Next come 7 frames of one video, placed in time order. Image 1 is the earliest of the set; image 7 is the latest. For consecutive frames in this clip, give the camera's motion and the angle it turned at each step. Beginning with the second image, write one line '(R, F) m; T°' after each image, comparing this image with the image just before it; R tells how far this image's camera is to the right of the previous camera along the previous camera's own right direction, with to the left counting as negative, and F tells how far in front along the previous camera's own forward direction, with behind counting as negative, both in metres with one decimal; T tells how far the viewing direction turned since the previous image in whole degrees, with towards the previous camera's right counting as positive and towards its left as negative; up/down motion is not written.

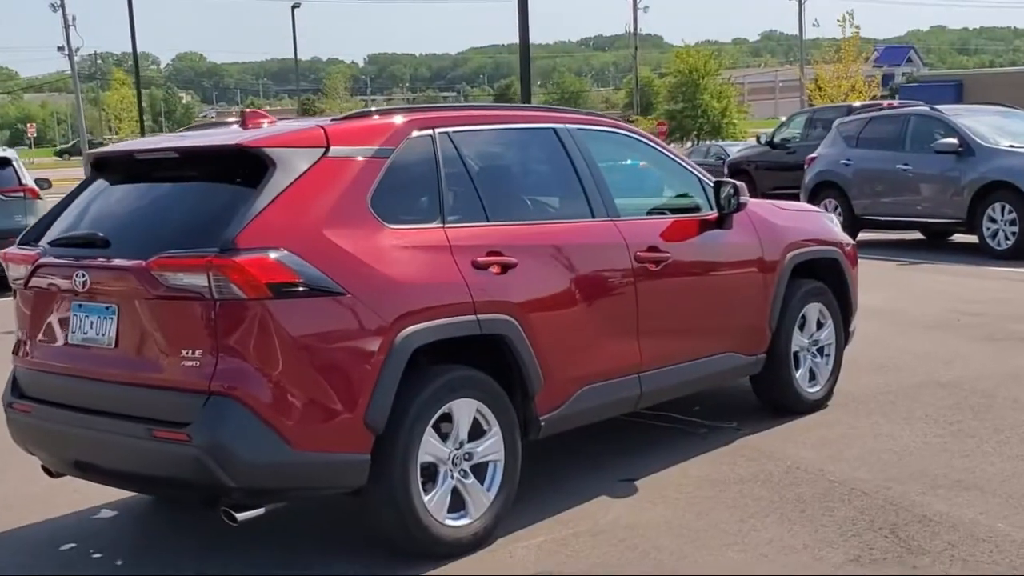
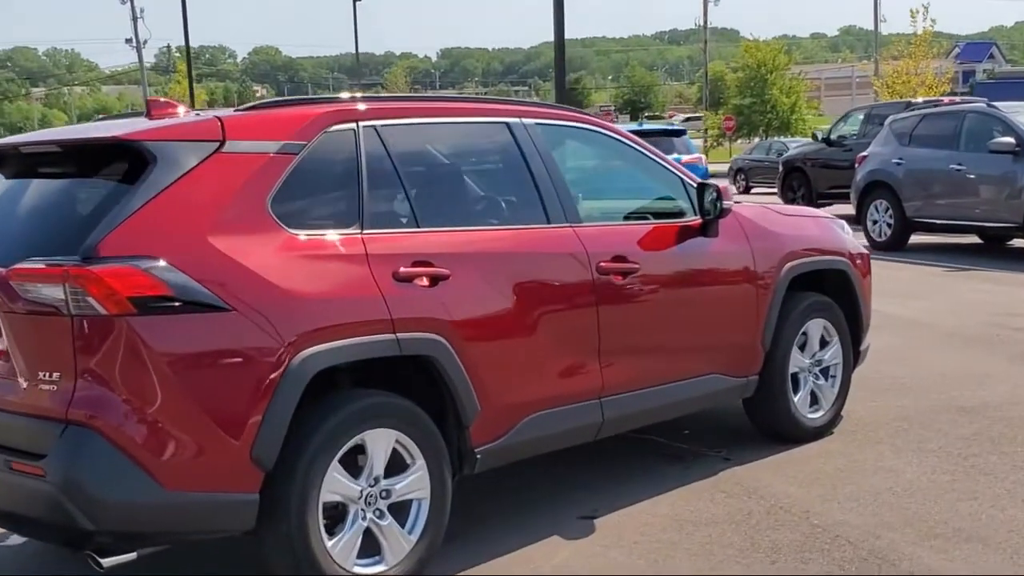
(+0.5, +0.6) m; -3°
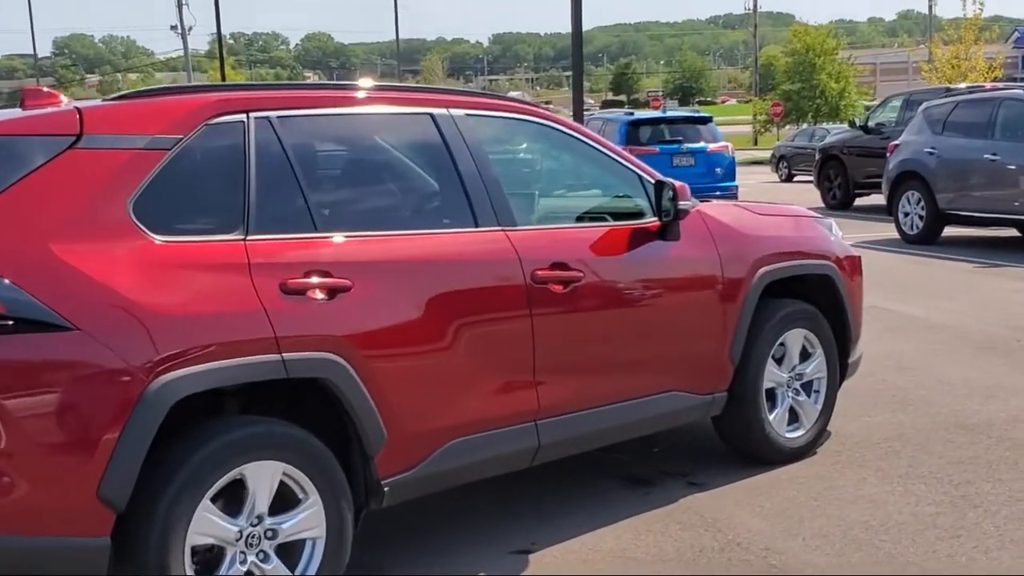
(+0.4, +0.5) m; -2°
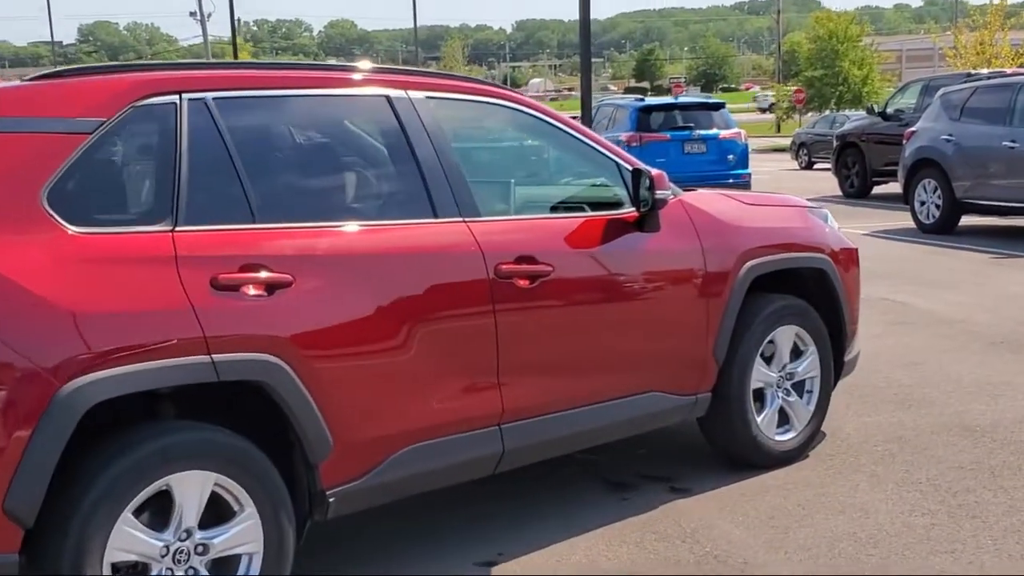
(+0.2, +0.3) m; -1°
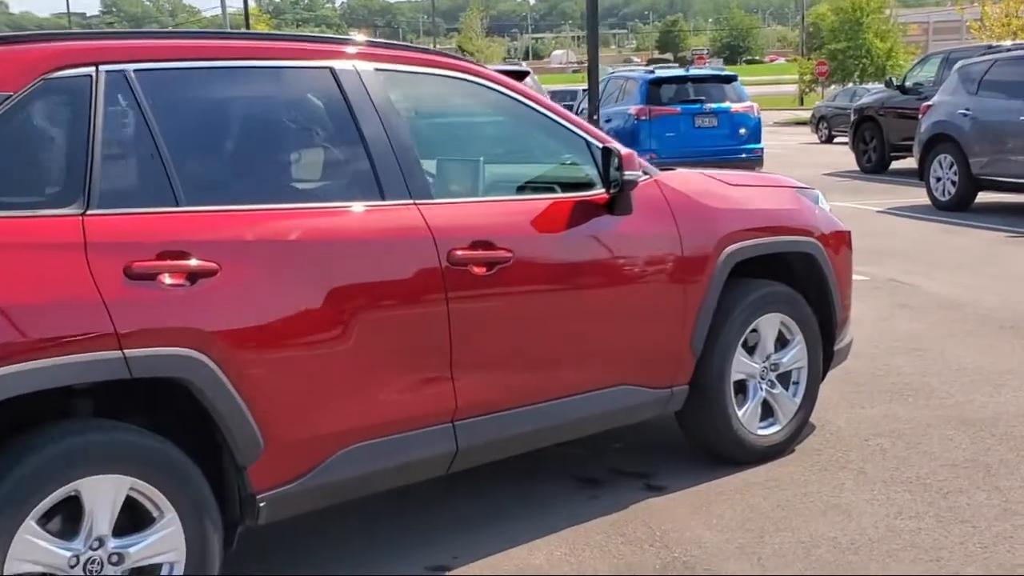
(+0.2, +0.3) m; -1°
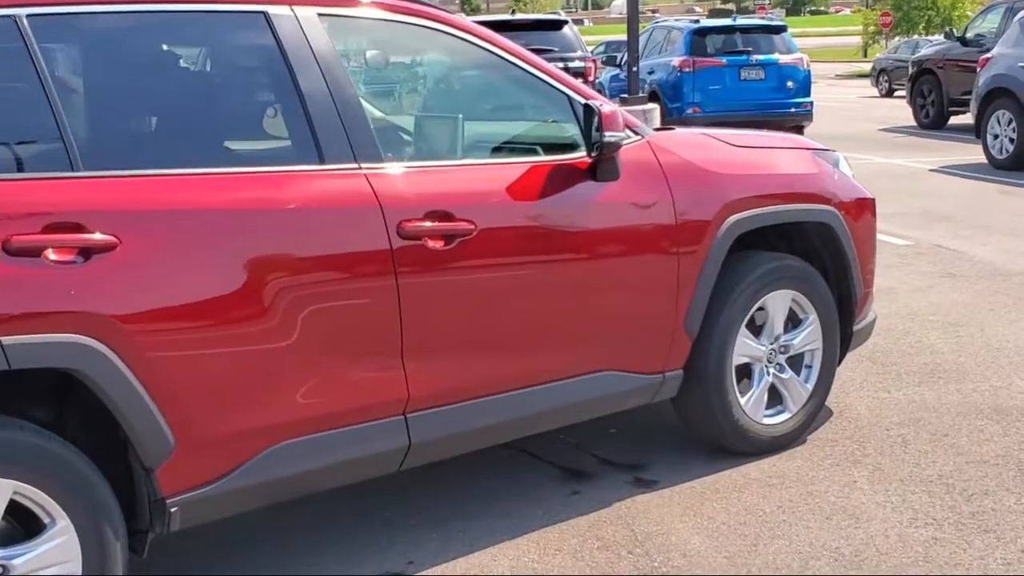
(+0.3, +0.4) m; -3°
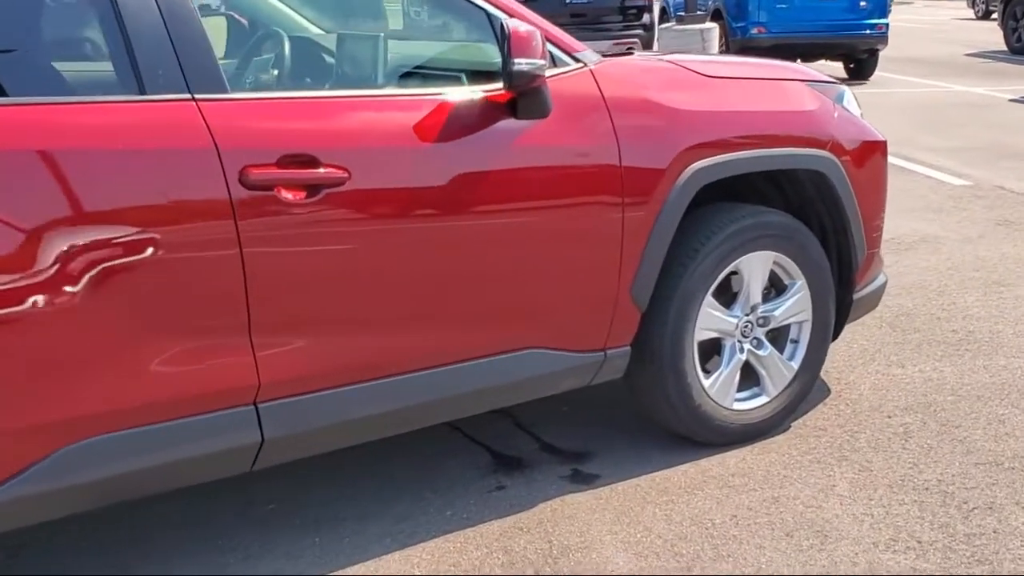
(+0.4, +0.7) m; -4°
